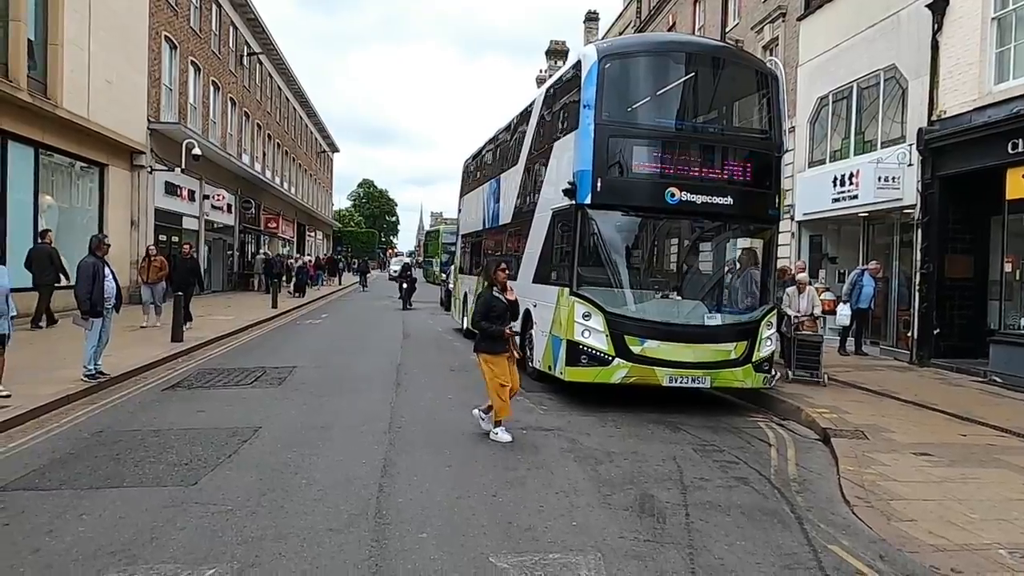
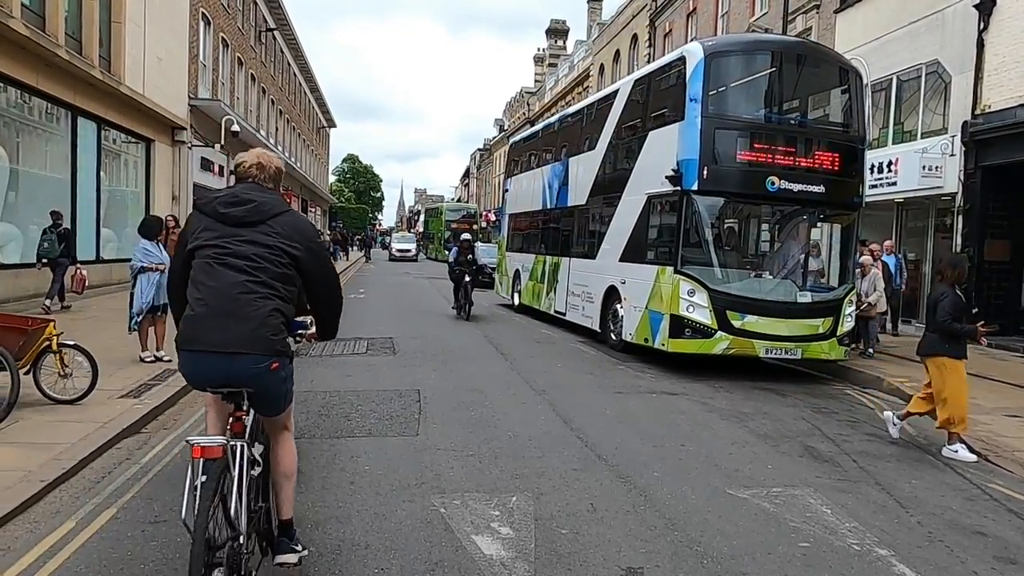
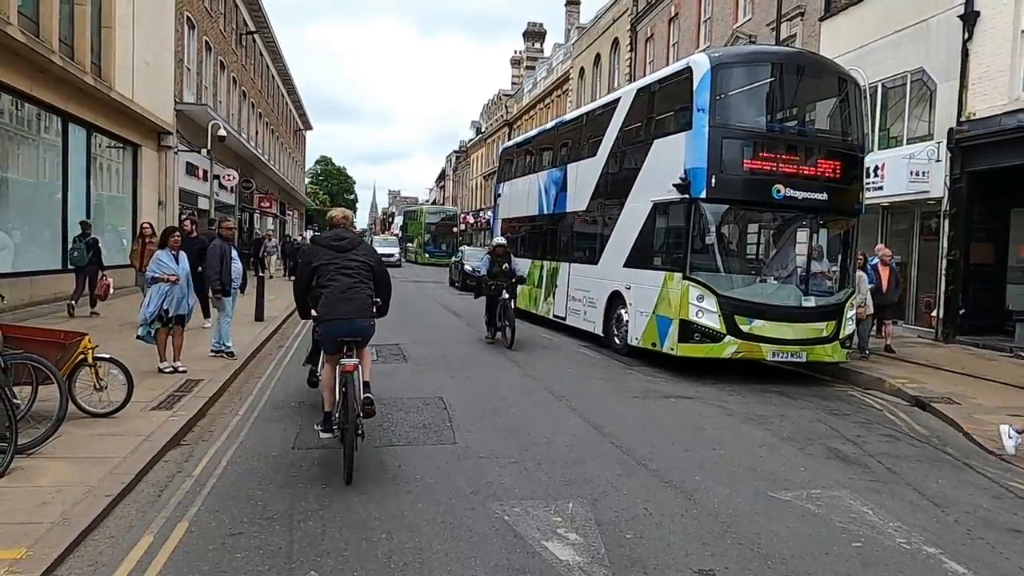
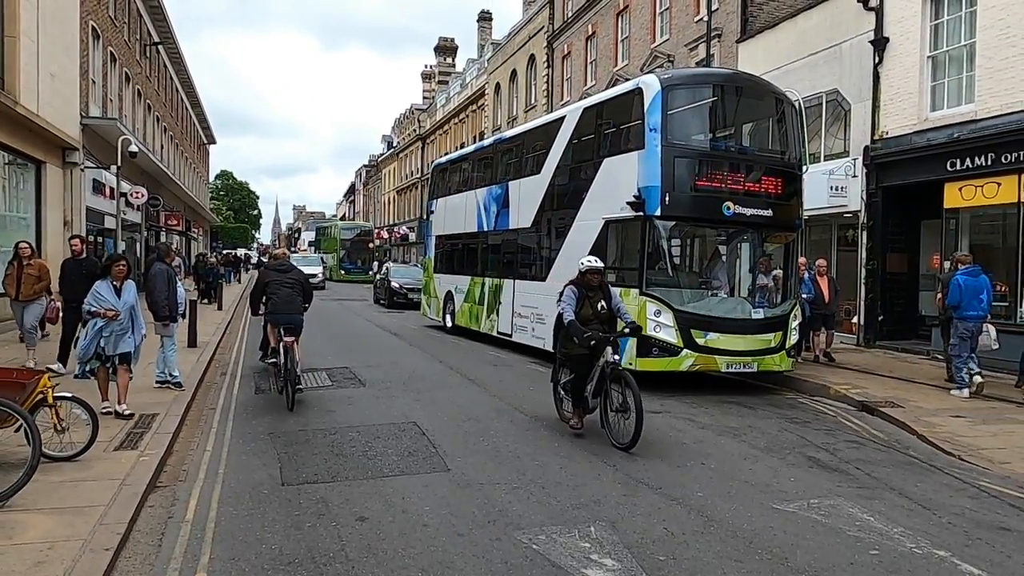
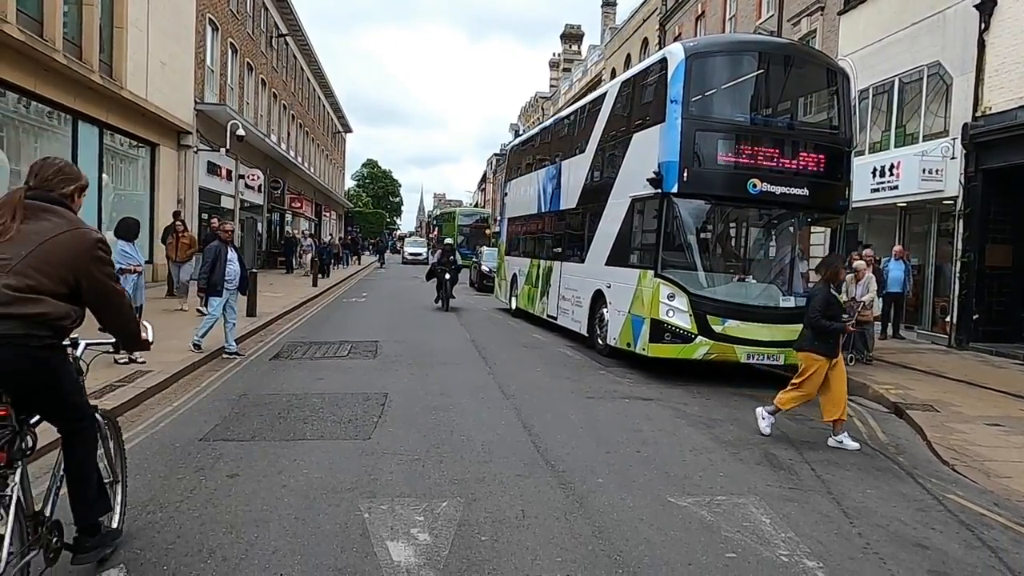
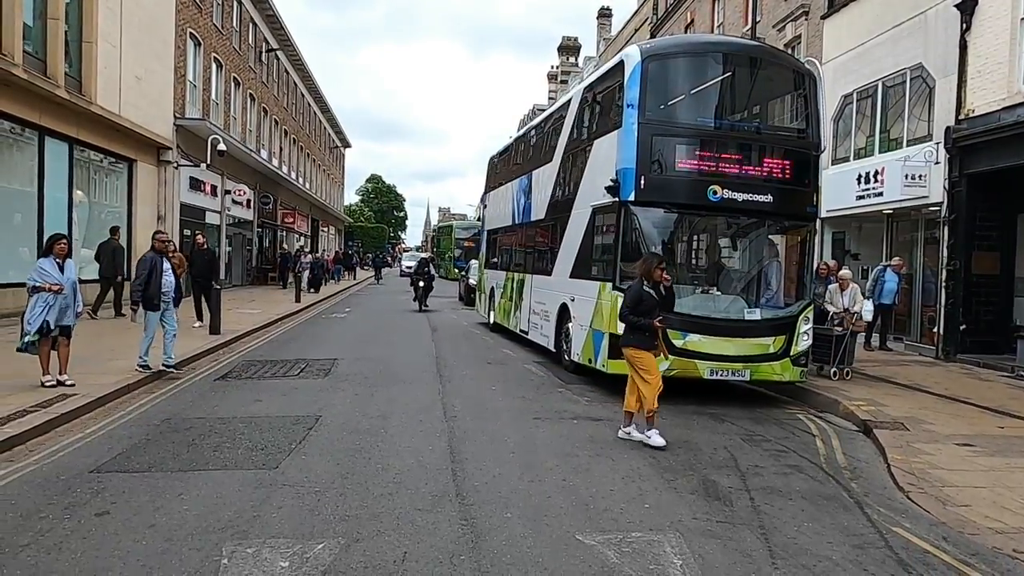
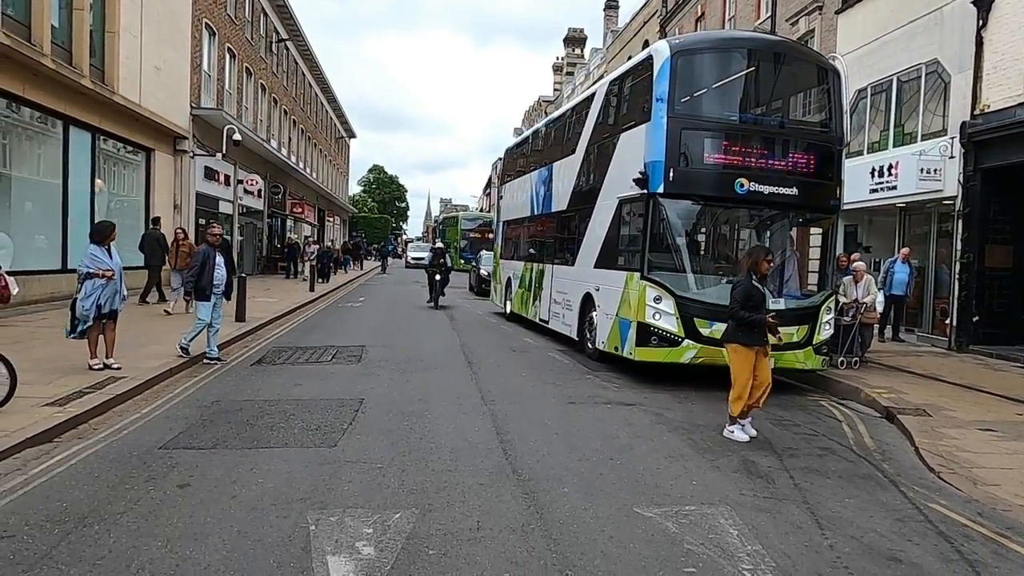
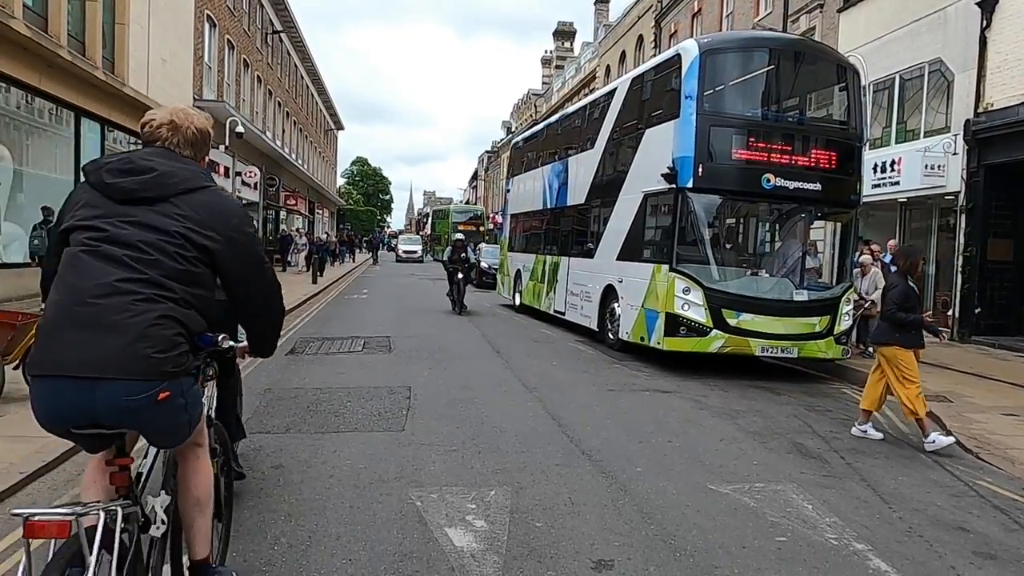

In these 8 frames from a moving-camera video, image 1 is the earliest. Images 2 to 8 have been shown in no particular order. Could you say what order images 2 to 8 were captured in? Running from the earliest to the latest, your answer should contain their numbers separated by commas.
6, 7, 5, 8, 2, 3, 4
